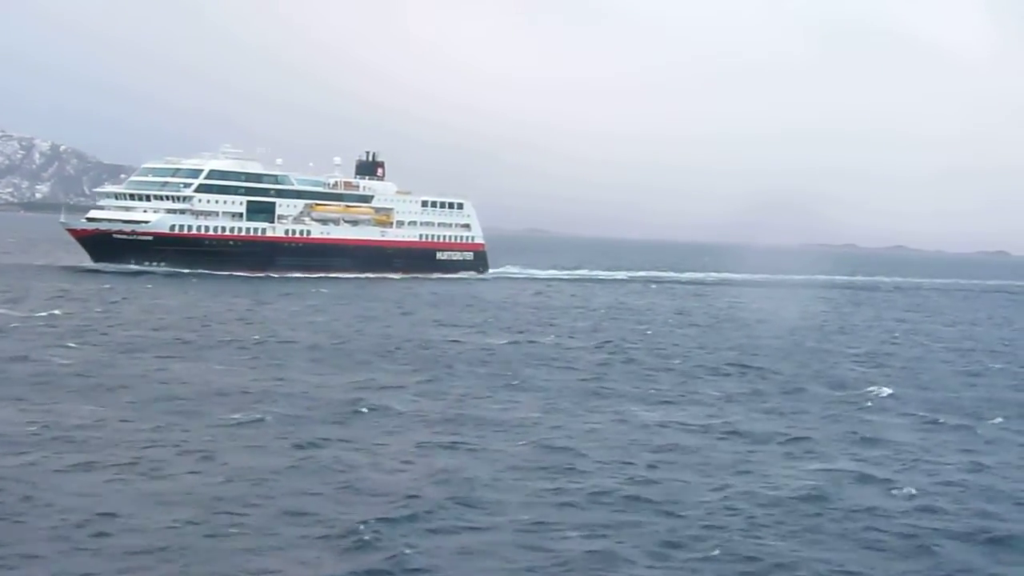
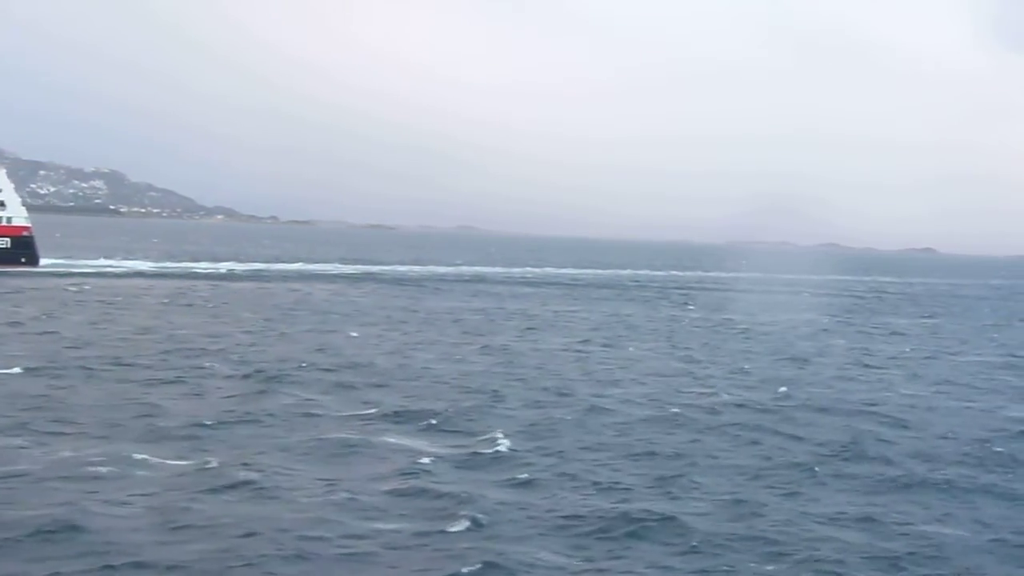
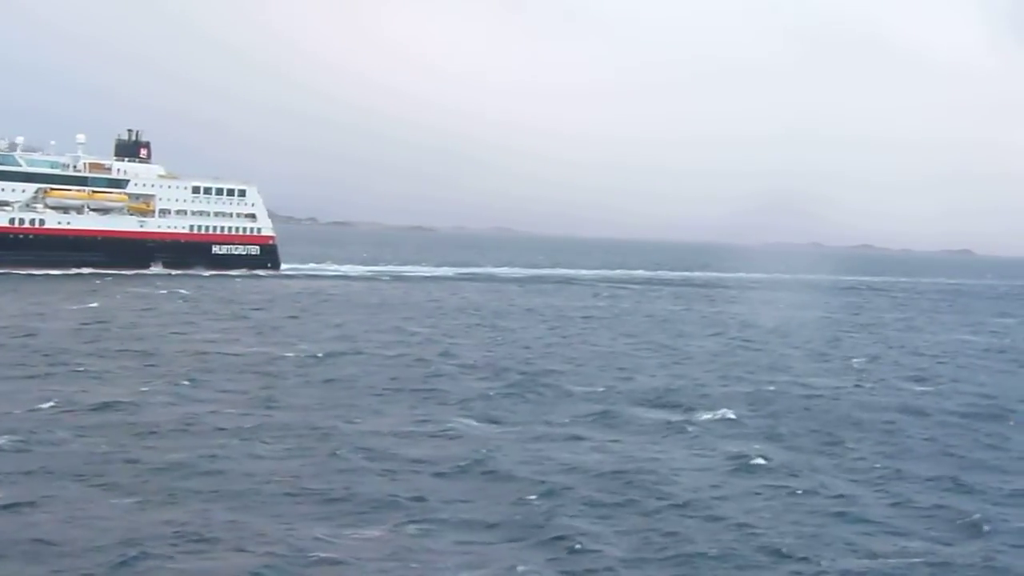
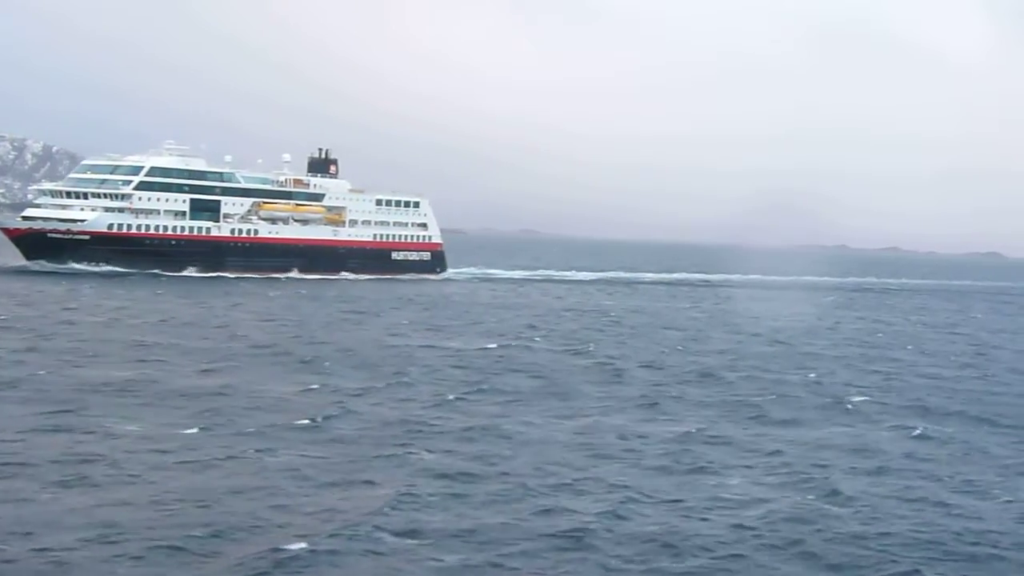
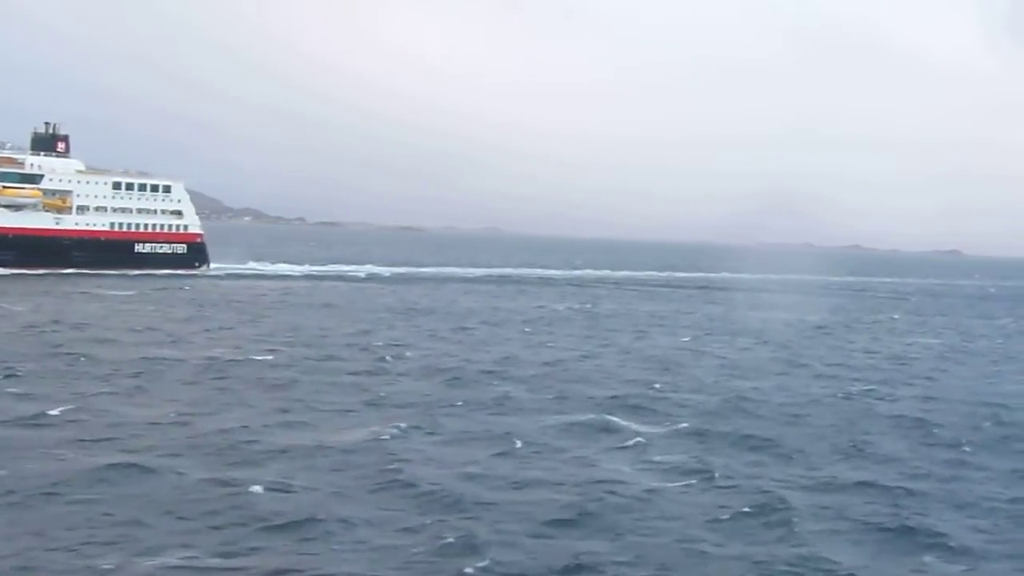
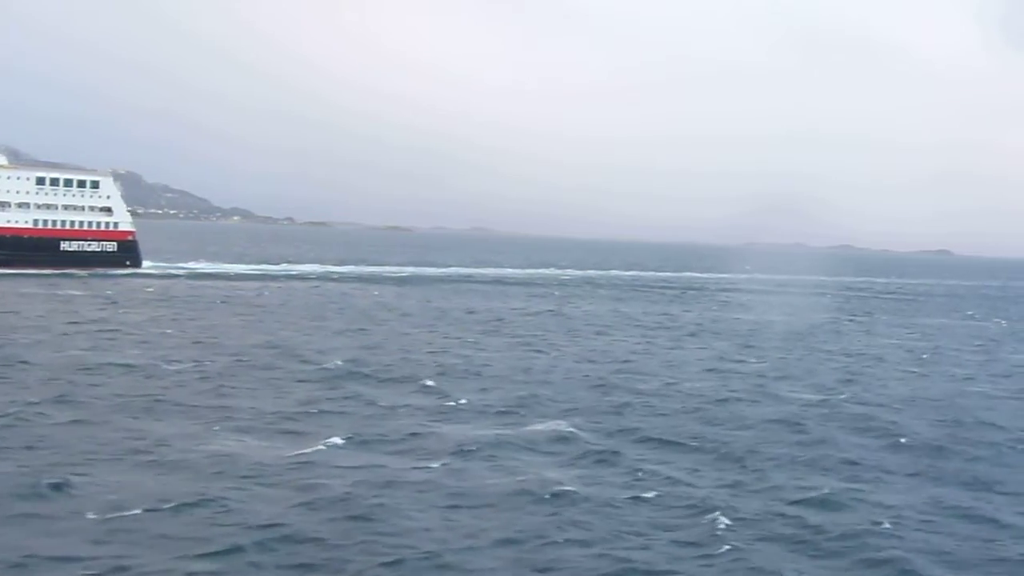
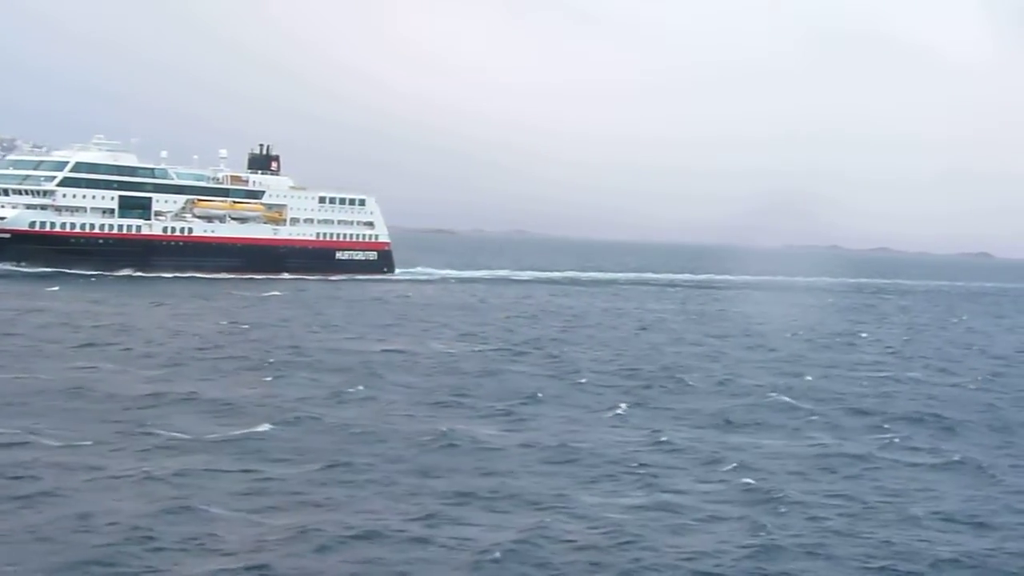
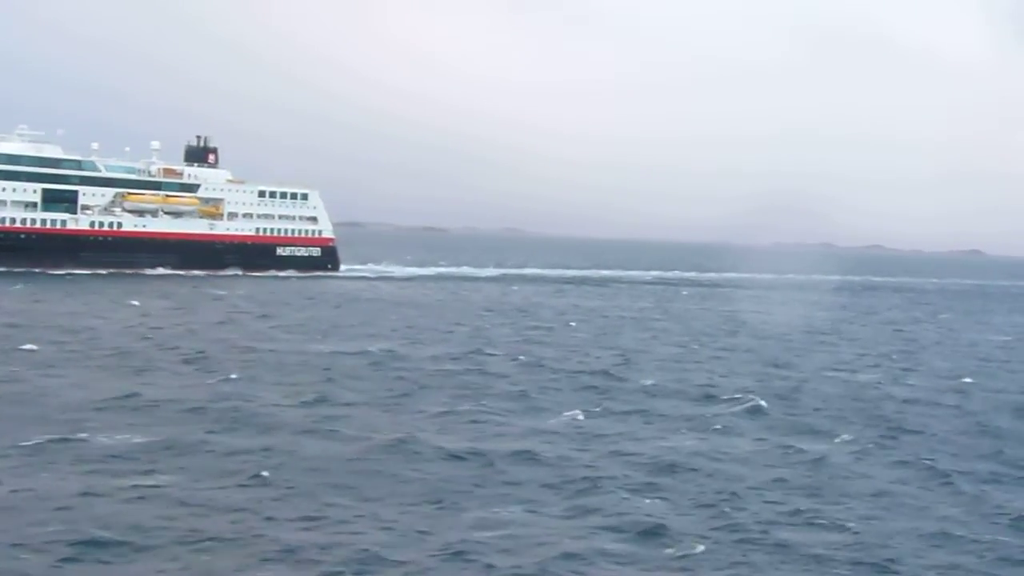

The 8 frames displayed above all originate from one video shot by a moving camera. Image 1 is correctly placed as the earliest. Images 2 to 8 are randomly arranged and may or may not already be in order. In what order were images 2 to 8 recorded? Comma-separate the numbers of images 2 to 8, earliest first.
4, 7, 8, 3, 5, 6, 2
